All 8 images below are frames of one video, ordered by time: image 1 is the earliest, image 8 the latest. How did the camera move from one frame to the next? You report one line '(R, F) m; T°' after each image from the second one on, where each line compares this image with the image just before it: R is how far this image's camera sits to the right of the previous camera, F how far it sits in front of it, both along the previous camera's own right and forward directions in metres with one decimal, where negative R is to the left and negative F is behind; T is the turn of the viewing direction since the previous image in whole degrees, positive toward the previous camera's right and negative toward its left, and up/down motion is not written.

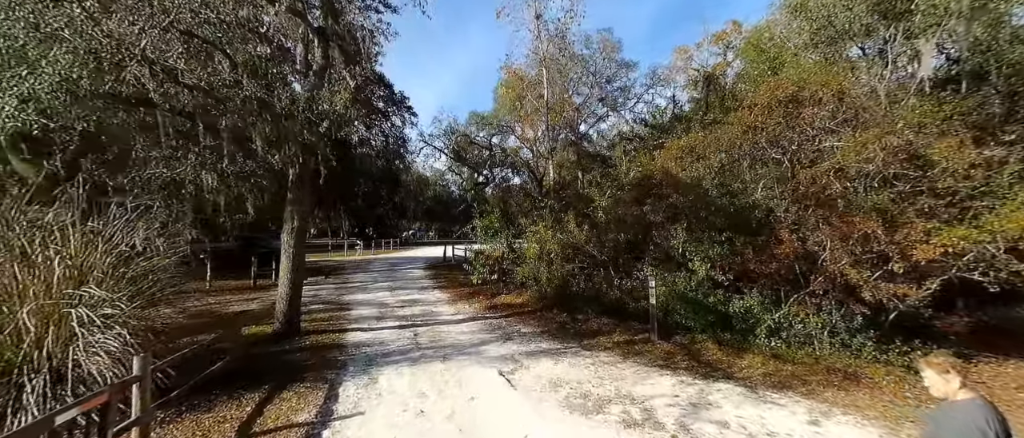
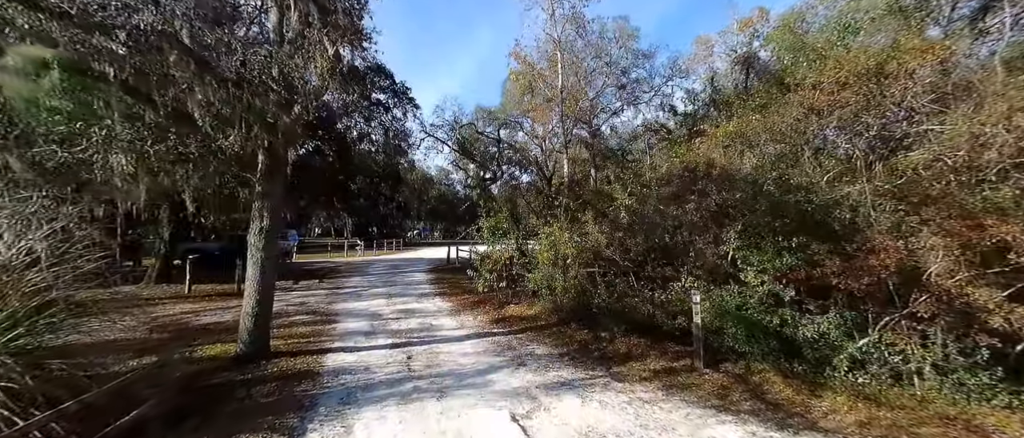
(-0.1, +1.2) m; -1°
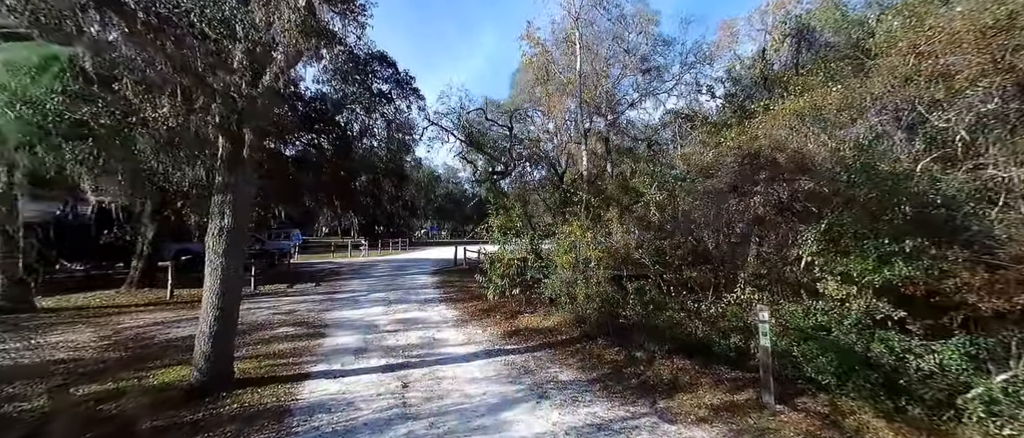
(-0.1, +1.1) m; -1°
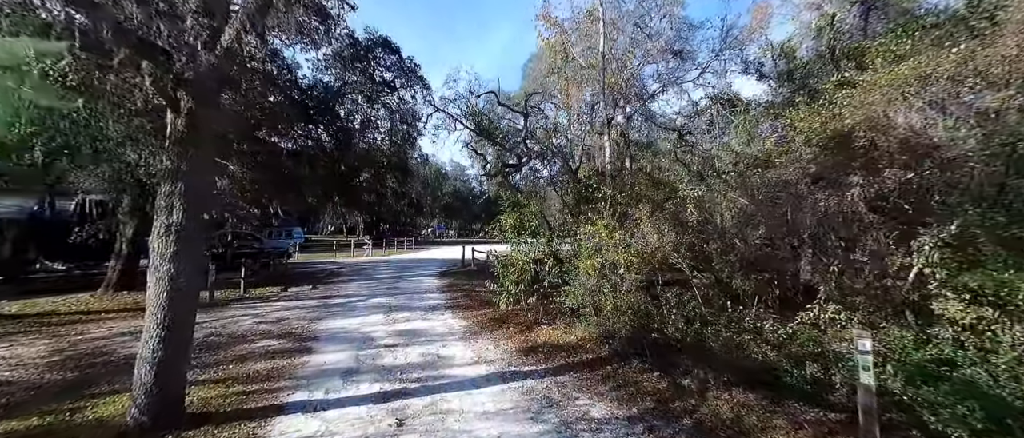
(-0.2, +1.0) m; -1°
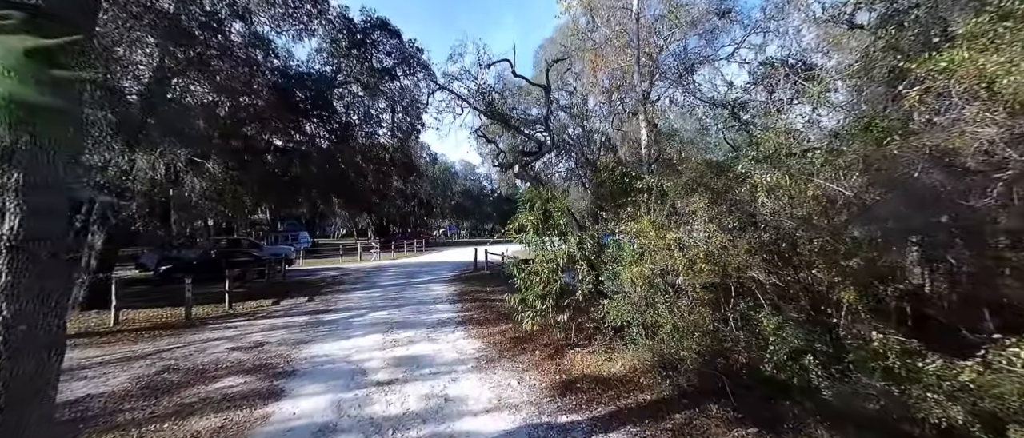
(-0.2, +1.5) m; -2°
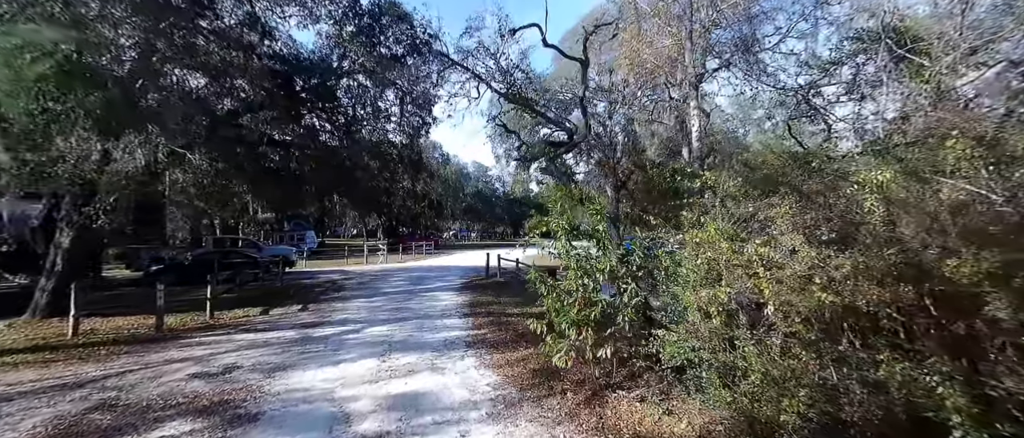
(-0.2, +1.3) m; -1°
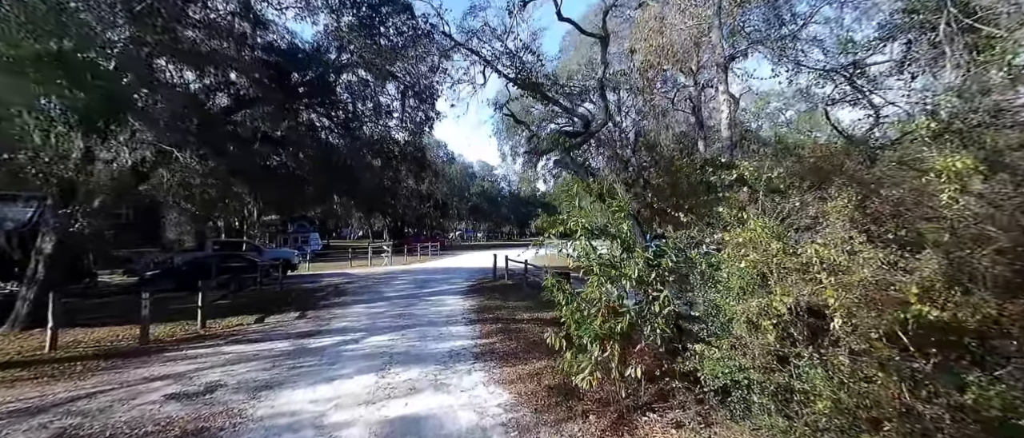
(-0.1, +0.6) m; -1°
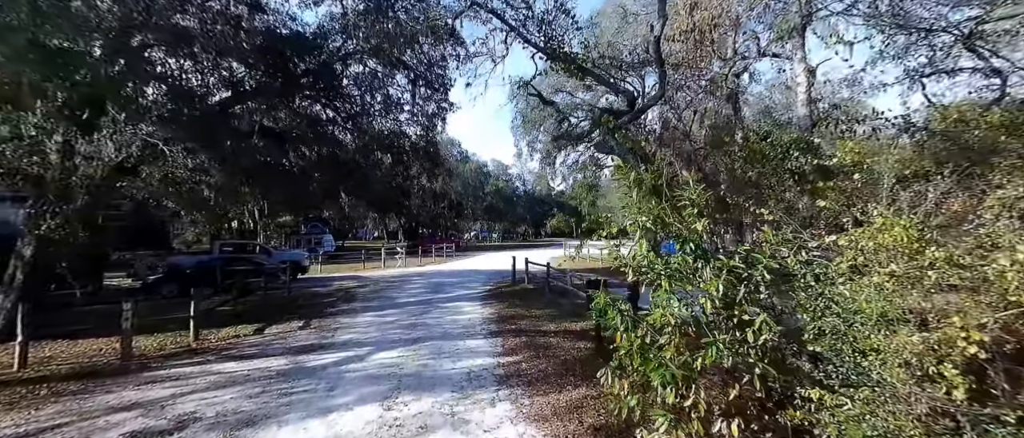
(-0.2, +1.0) m; -2°
